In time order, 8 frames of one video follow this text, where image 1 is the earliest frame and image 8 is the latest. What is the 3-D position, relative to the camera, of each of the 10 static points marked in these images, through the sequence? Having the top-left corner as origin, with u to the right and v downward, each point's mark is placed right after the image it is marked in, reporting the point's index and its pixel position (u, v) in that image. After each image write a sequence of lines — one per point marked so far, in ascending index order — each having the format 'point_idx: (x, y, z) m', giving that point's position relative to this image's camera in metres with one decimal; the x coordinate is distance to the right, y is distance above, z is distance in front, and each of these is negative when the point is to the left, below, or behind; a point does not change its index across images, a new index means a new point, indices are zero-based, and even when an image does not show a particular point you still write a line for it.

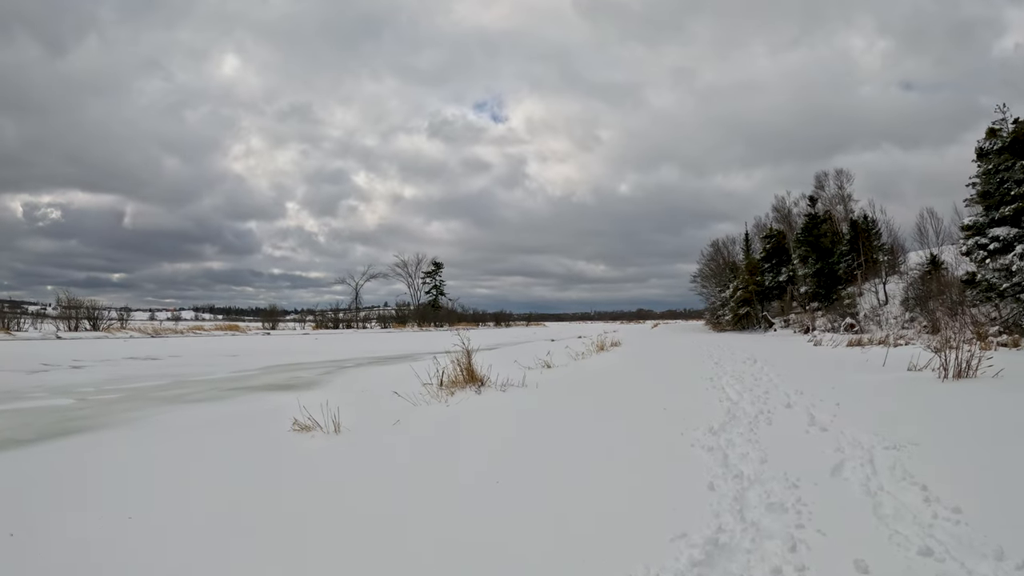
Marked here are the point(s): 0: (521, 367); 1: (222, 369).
0: (+0.1, -1.7, +9.6) m
1: (-9.2, -2.5, +14.5) m
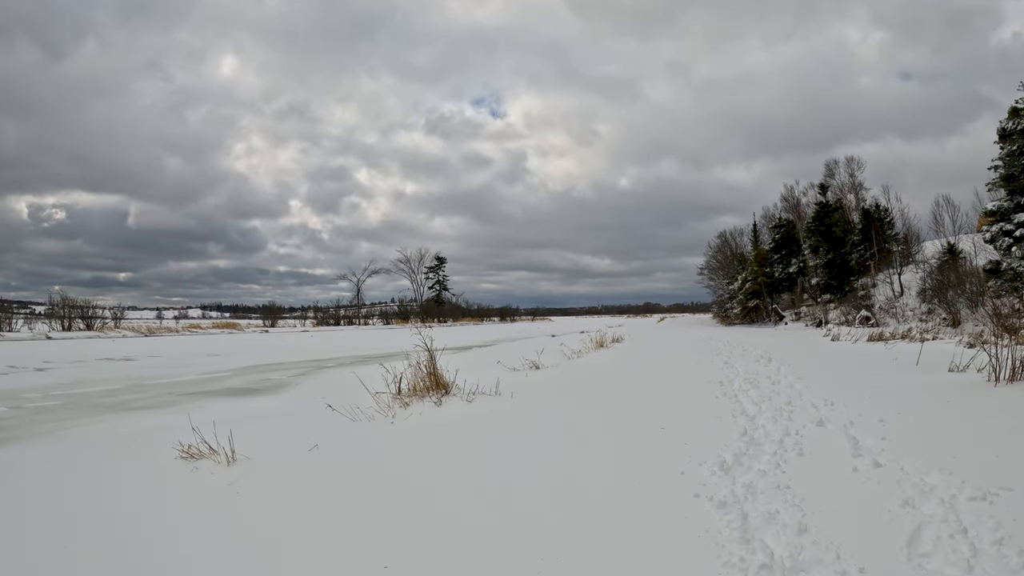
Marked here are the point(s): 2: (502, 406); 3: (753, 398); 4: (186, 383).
0: (-0.2, -1.5, +8.6) m
1: (-9.4, -2.4, +13.6) m
2: (-0.2, -1.4, +5.7) m
3: (+2.6, -1.2, +4.9) m
4: (-7.7, -2.3, +11.0) m
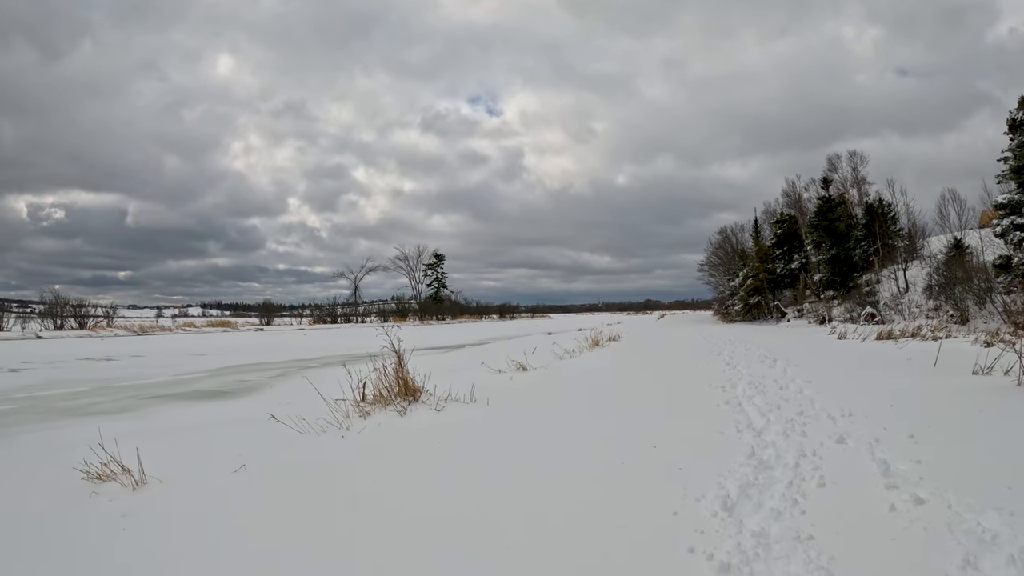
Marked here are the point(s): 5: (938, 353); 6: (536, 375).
0: (-0.4, -1.5, +8.0) m
1: (-9.7, -2.3, +13.0) m
2: (-0.4, -1.4, +5.1) m
3: (+2.3, -1.1, +4.3) m
4: (-8.0, -2.2, +10.4) m
5: (+7.2, -1.1, +7.8) m
6: (+0.4, -1.5, +7.8) m
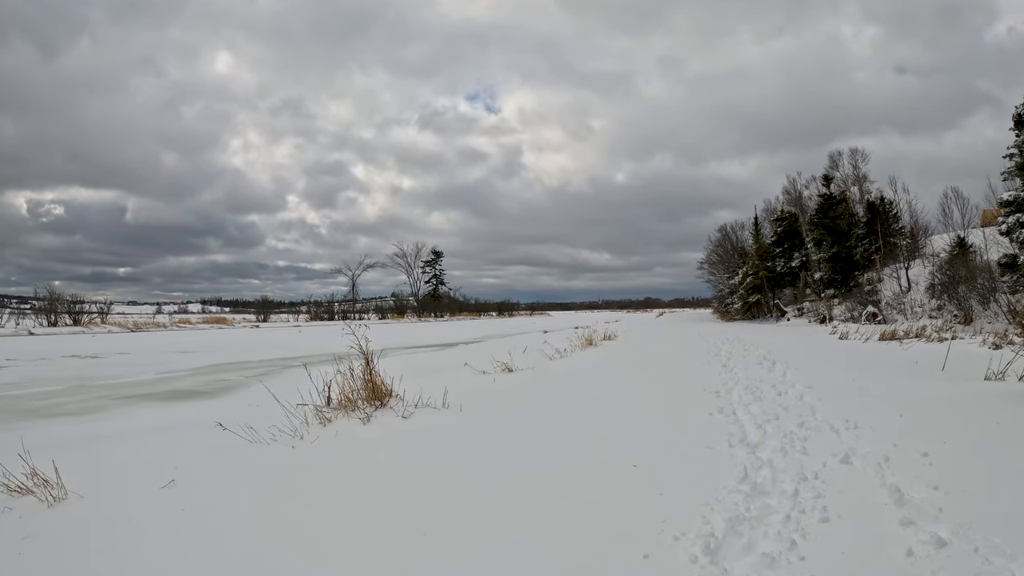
0: (-0.7, -1.4, +7.6) m
1: (-9.9, -2.2, +12.7) m
2: (-0.7, -1.3, +4.7) m
3: (+2.1, -1.1, +3.9) m
4: (-8.2, -2.1, +10.1) m
5: (+6.9, -1.1, +7.4) m
6: (+0.1, -1.4, +7.4) m
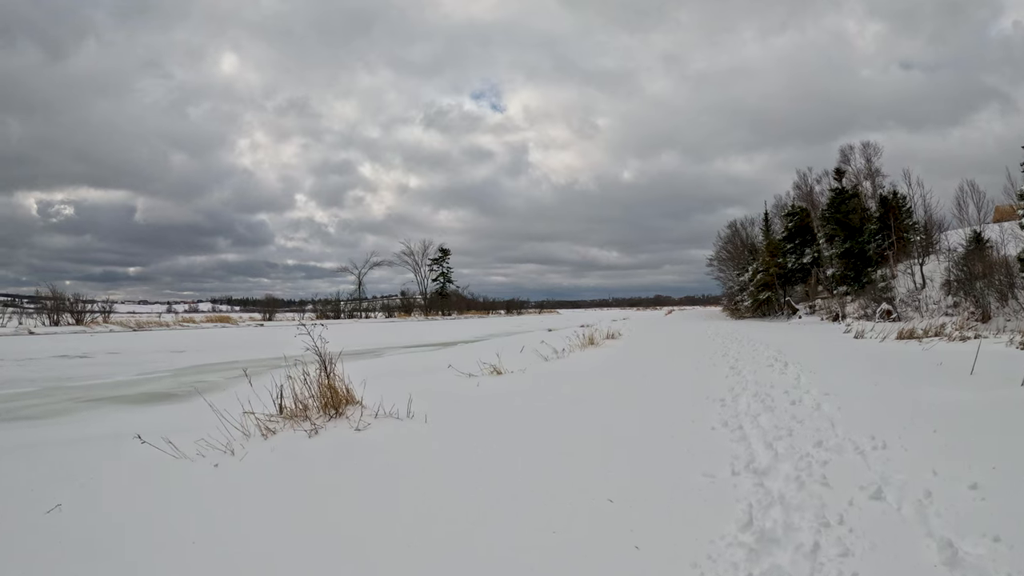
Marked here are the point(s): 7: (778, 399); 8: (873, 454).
0: (-0.9, -1.4, +7.1) m
1: (-10.0, -2.2, +12.3) m
2: (-0.9, -1.3, +4.1) m
3: (+1.9, -1.1, +3.4) m
4: (-8.4, -2.0, +9.6) m
5: (+6.7, -1.0, +6.7) m
6: (0.0, -1.4, +6.9) m
7: (+2.6, -1.1, +4.5) m
8: (+2.3, -1.0, +2.9) m
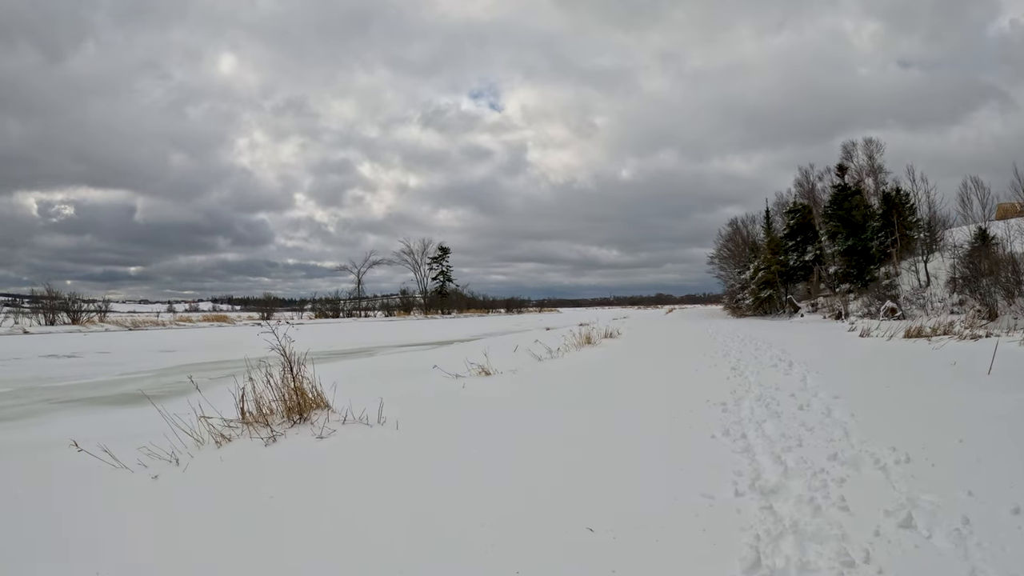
0: (-1.0, -1.3, +6.7) m
1: (-10.1, -2.1, +11.9) m
2: (-1.1, -1.3, +3.8) m
3: (+1.7, -1.0, +3.0) m
4: (-8.5, -2.0, +9.3) m
5: (+6.6, -0.9, +6.3) m
6: (-0.2, -1.3, +6.5) m
7: (+2.5, -1.0, +4.1) m
8: (+2.1, -1.0, +2.6) m
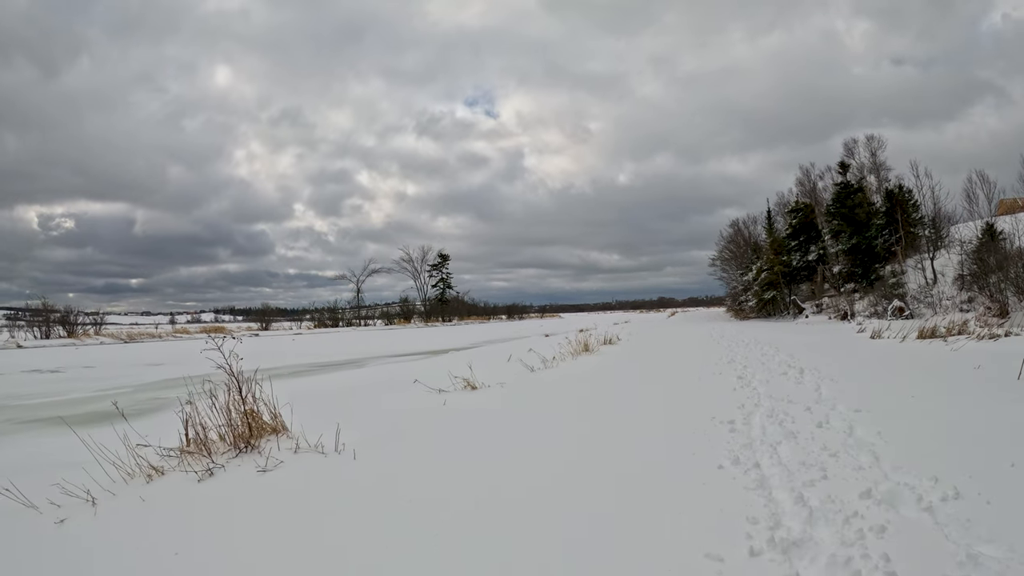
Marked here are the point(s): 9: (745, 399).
0: (-1.2, -1.4, +6.3) m
1: (-10.3, -2.4, +11.5) m
2: (-1.2, -1.3, +3.3) m
3: (+1.5, -1.0, +2.5) m
4: (-8.6, -2.2, +8.9) m
5: (+6.4, -0.9, +5.8) m
6: (-0.4, -1.4, +6.0) m
7: (+2.3, -1.0, +3.7) m
8: (+2.0, -1.0, +2.1) m
9: (+2.3, -1.1, +4.6) m
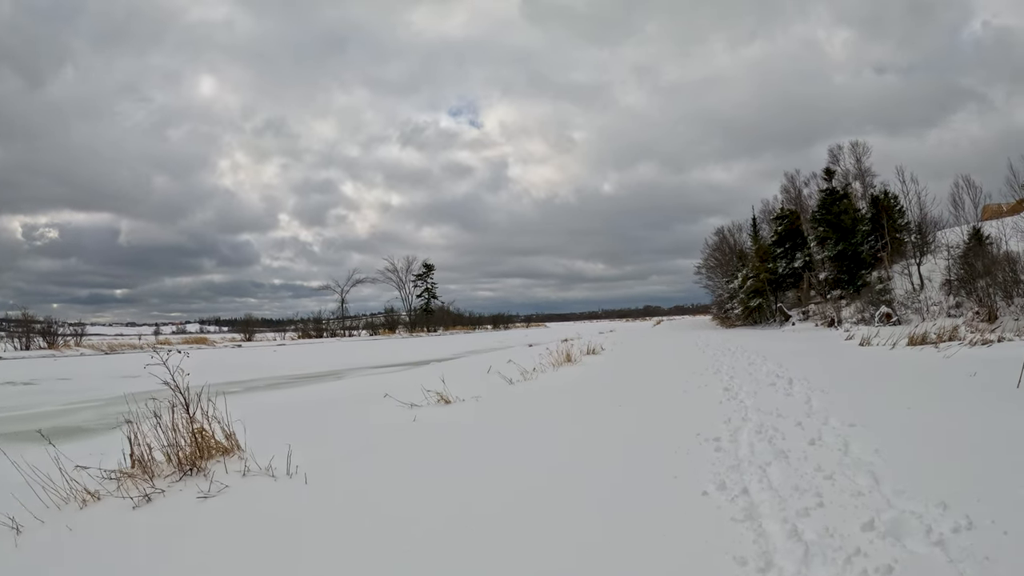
0: (-1.4, -1.5, +6.0) m
1: (-10.6, -2.7, +11.0) m
2: (-1.4, -1.4, +3.0) m
3: (+1.3, -1.1, +2.3) m
4: (-8.9, -2.4, +8.4) m
5: (+6.2, -1.0, +5.7) m
6: (-0.6, -1.5, +5.8) m
7: (+2.1, -1.1, +3.4) m
8: (+1.8, -1.0, +1.8) m
9: (+2.1, -1.2, +4.4) m
